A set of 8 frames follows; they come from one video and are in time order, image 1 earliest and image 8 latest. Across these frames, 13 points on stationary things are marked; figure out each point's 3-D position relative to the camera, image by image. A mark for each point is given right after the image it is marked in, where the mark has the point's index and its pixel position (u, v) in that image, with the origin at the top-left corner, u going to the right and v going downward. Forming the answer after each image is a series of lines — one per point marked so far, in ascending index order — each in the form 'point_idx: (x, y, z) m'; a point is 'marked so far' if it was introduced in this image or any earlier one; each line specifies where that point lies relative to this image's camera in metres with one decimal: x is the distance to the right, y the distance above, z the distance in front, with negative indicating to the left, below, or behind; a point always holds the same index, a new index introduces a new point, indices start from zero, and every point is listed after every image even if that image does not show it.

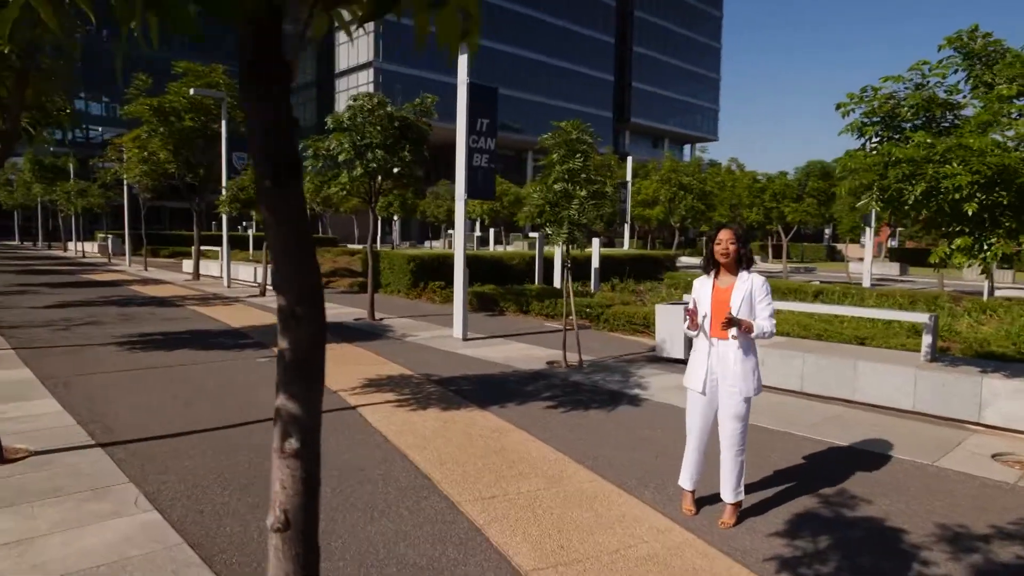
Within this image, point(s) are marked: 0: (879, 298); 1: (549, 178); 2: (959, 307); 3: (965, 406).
0: (+8.9, -0.2, +16.9) m
1: (+0.5, +1.5, +9.3) m
2: (+10.0, -0.4, +15.6) m
3: (+4.5, -1.2, +6.8) m
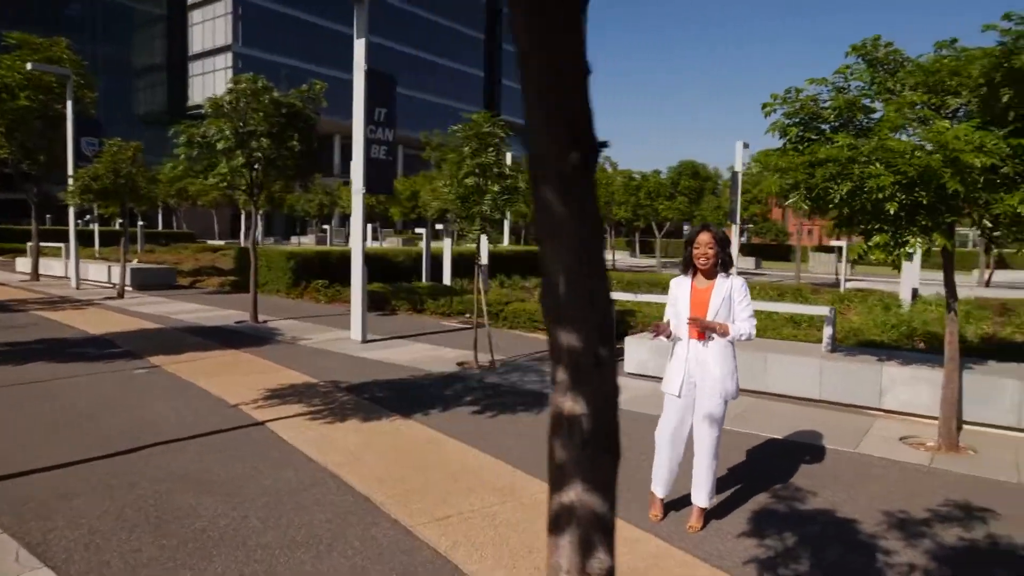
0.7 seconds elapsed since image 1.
0: (+6.2, 0.0, +18.0) m
1: (-0.7, +1.5, +8.9) m
2: (+7.5, -0.3, +17.0) m
3: (+3.7, -1.1, +7.3) m
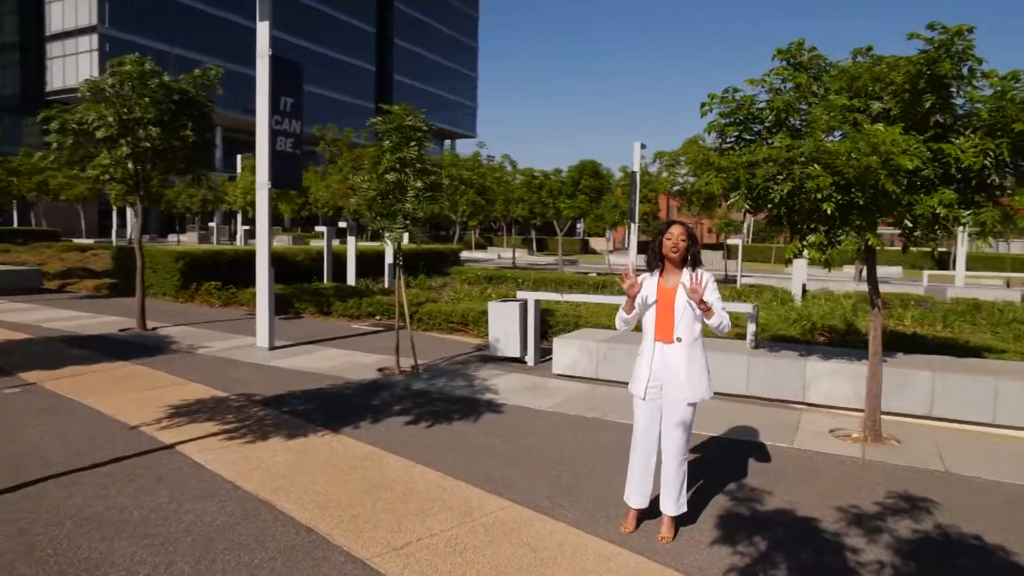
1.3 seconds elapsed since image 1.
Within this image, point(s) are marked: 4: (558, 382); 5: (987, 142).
0: (+3.8, 0.0, +18.5) m
1: (-1.6, +1.5, +8.4) m
2: (+5.2, -0.2, +17.6) m
3: (+3.0, -1.1, +7.5) m
4: (+0.6, -1.2, +8.5) m
5: (+3.9, +1.2, +5.7) m
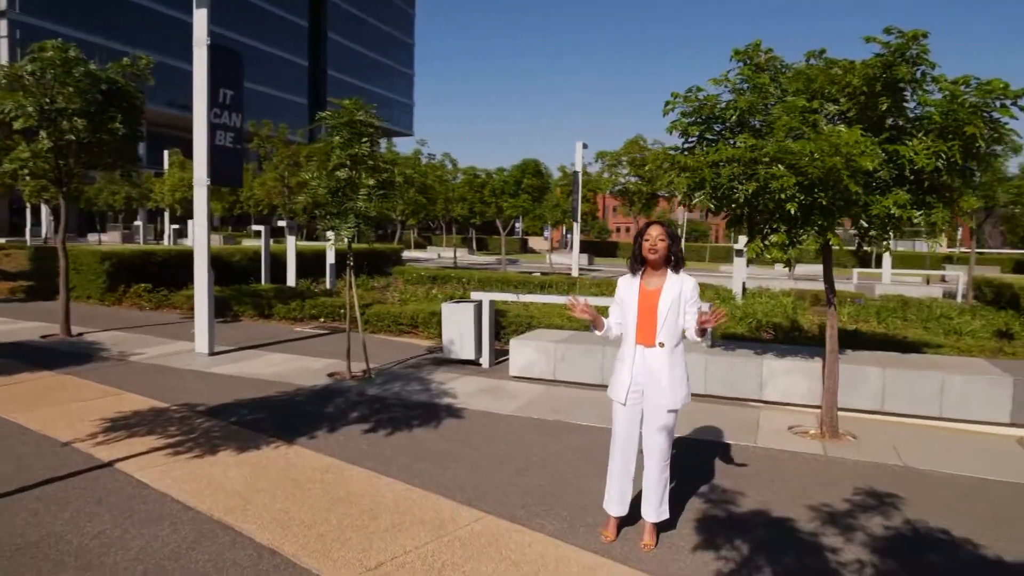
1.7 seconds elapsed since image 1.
0: (+2.3, +0.1, +18.6) m
1: (-2.1, +1.4, +8.0) m
2: (+3.8, -0.1, +17.9) m
3: (+2.6, -1.1, +7.6) m
4: (0.0, -1.2, +8.3) m
5: (+3.6, +1.2, +5.8) m
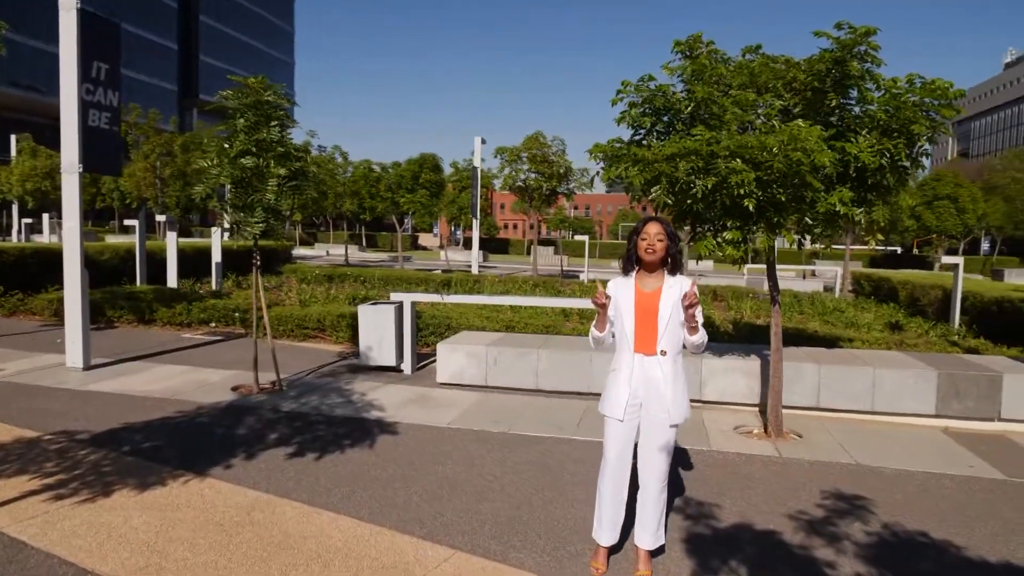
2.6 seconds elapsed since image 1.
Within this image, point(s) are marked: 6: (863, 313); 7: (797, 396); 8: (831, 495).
0: (-0.2, +0.1, +18.2) m
1: (-2.9, +1.4, +7.1) m
2: (+1.4, -0.1, +17.8) m
3: (+1.9, -1.0, +7.4) m
4: (-0.7, -1.2, +7.7) m
5: (+3.1, +1.2, +5.9) m
6: (+7.2, -0.5, +14.1) m
7: (+3.0, -1.1, +7.2) m
8: (+2.3, -1.5, +5.0) m
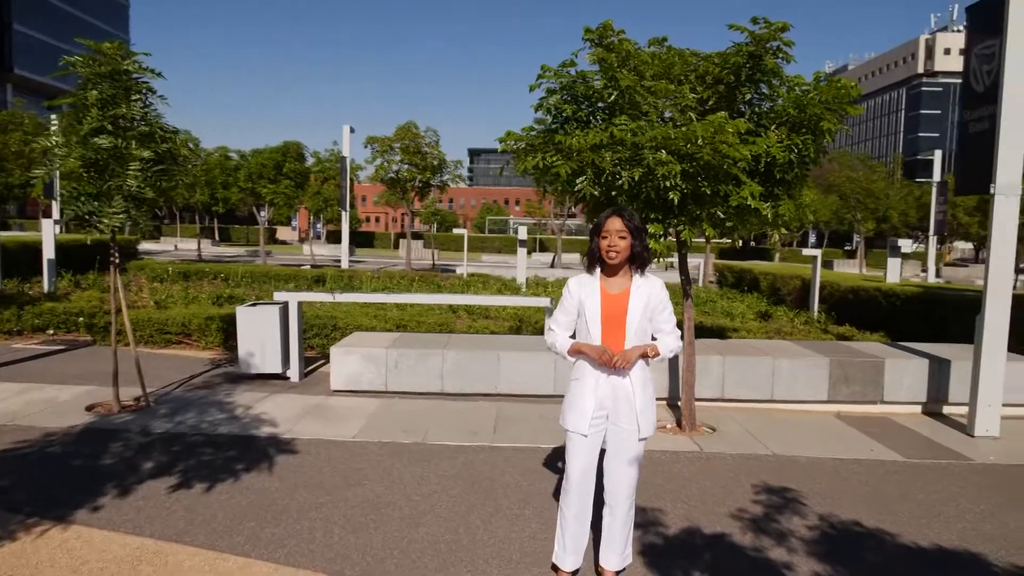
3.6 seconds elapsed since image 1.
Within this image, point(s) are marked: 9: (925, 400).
0: (-3.3, +0.2, +17.4) m
1: (-3.7, +1.4, +6.0) m
2: (-1.6, +0.1, +17.3) m
3: (+0.9, -1.0, +7.3) m
4: (-1.7, -1.1, +7.1) m
5: (+2.4, +1.3, +6.0) m
6: (+4.8, -0.3, +14.9) m
7: (+2.0, -1.1, +7.3) m
8: (+1.8, -1.4, +5.0) m
9: (+4.4, -1.2, +7.3) m
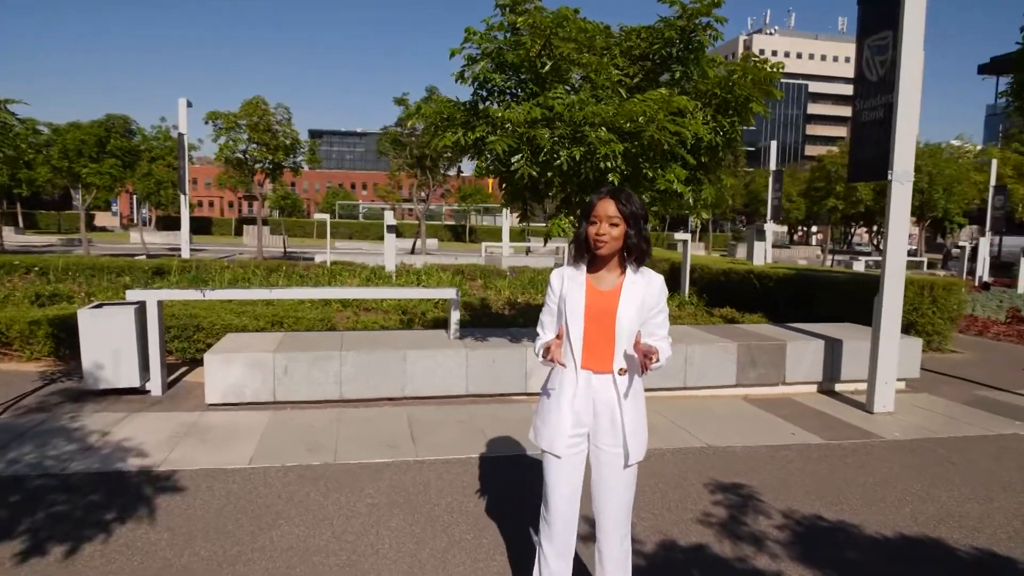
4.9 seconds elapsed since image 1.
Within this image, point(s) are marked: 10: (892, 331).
0: (-6.3, +0.4, +15.8) m
1: (-4.3, +1.4, +4.5) m
2: (-4.6, +0.3, +16.0) m
3: (0.0, -0.9, +6.8) m
4: (-2.5, -1.1, +6.0) m
5: (+1.7, +1.4, +5.8) m
6: (+2.1, 0.0, +15.0) m
7: (+1.1, -0.9, +7.1) m
8: (+1.4, -1.4, +4.7) m
9: (+3.4, -1.0, +7.6) m
10: (+3.7, -0.4, +6.8) m
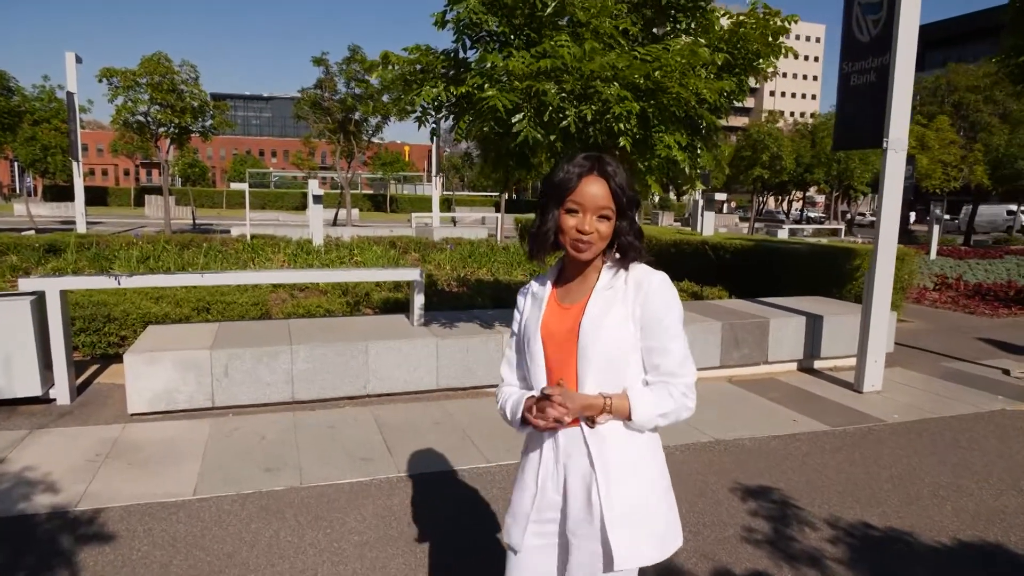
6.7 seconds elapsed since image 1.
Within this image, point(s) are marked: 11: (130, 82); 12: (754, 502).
0: (-7.6, +0.9, +14.2) m
1: (-4.2, +1.4, +3.2) m
2: (-5.9, +0.8, +14.7) m
3: (-0.2, -0.7, +6.1) m
4: (-2.6, -1.0, +5.0) m
5: (+1.6, +1.6, +5.2) m
6: (+0.9, +0.6, +14.5) m
7: (+0.8, -0.7, +6.5) m
8: (+1.4, -1.2, +4.2) m
9: (+3.1, -0.7, +7.3) m
10: (+3.5, -0.2, +6.5) m
11: (-10.9, +5.9, +19.8) m
12: (+1.4, -1.3, +4.1) m
